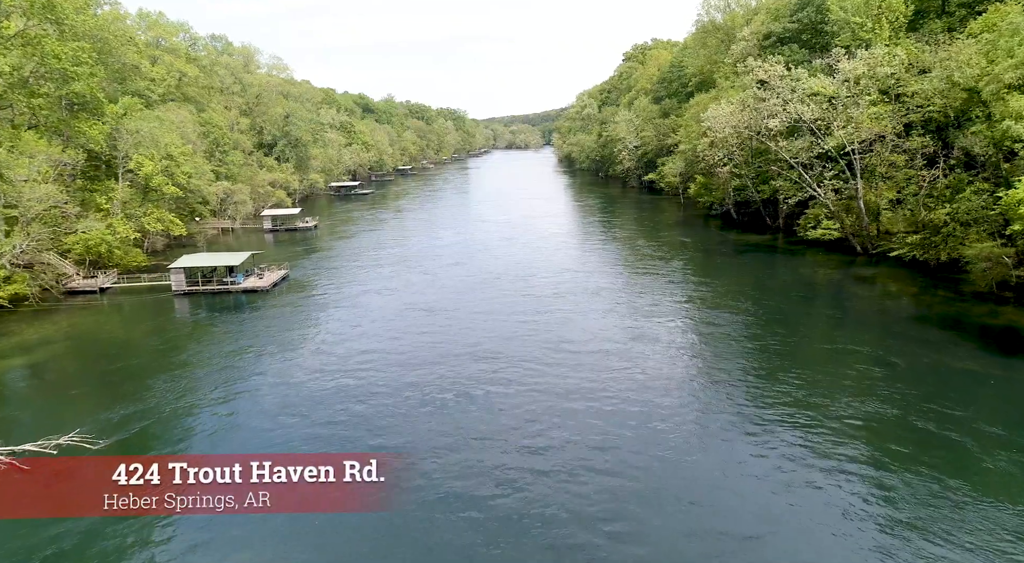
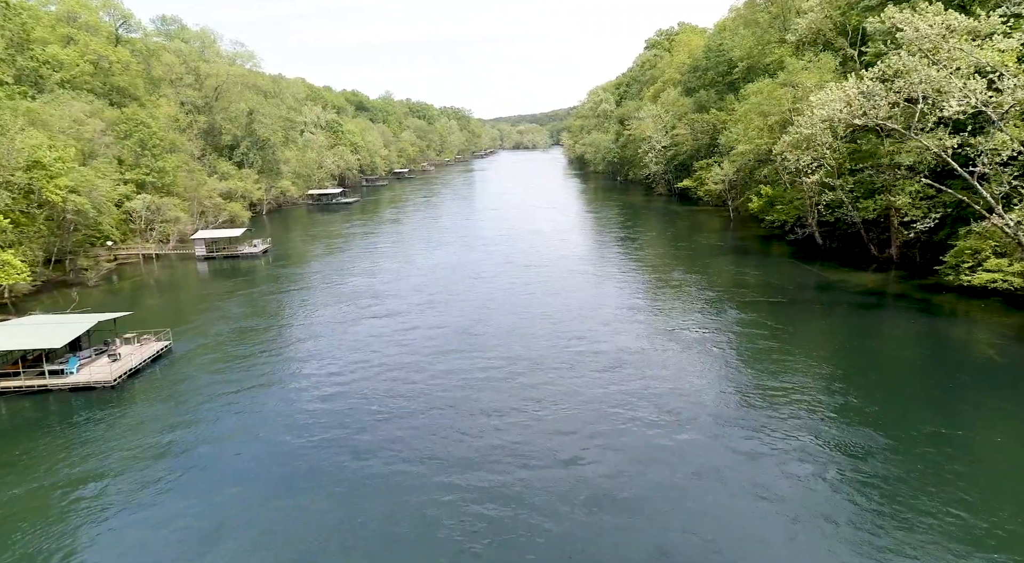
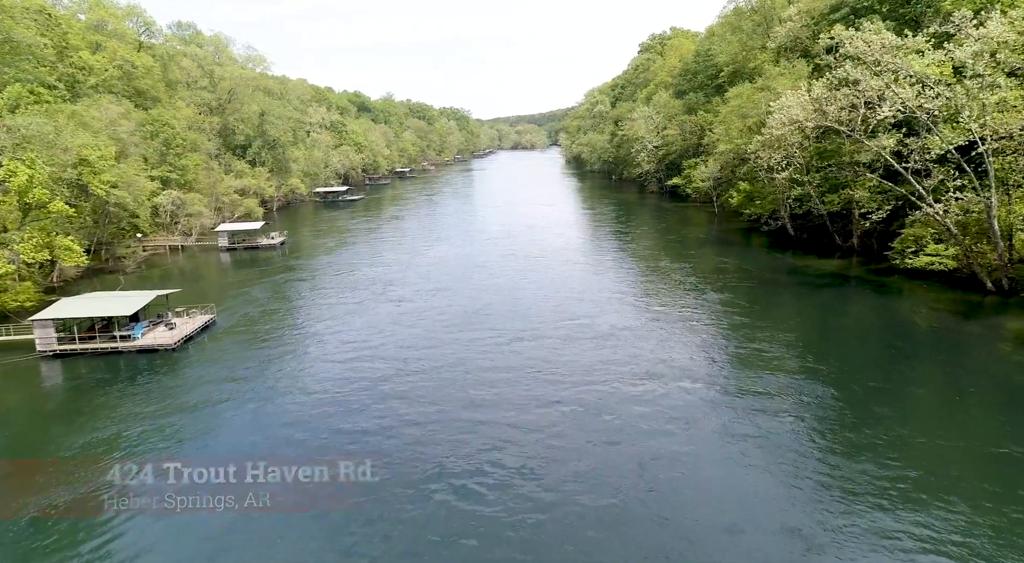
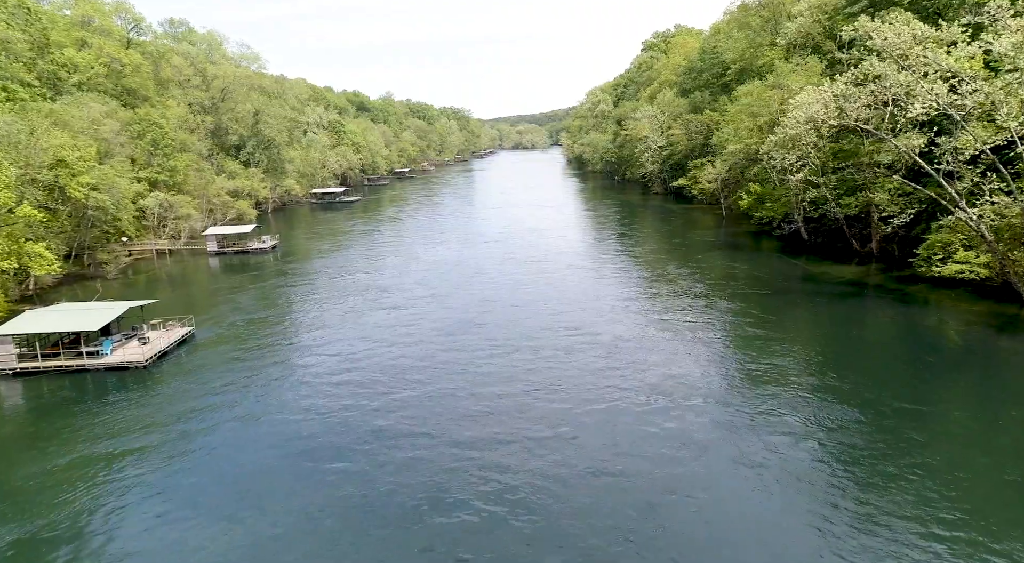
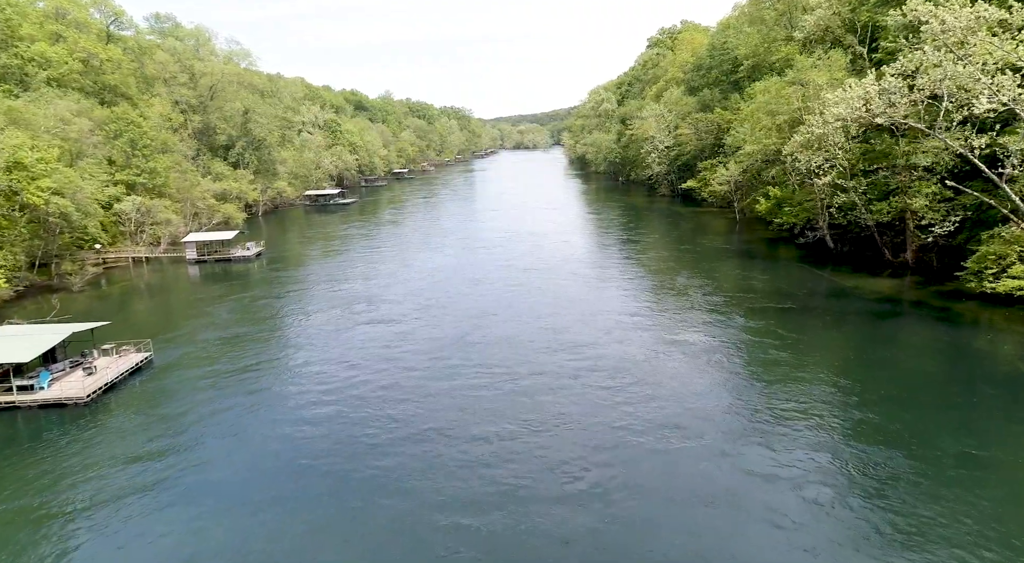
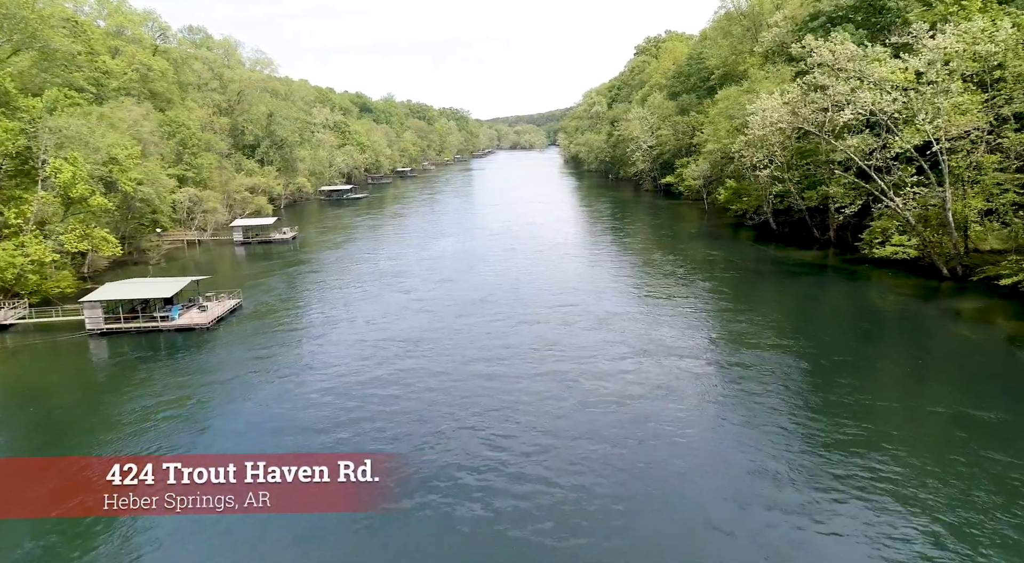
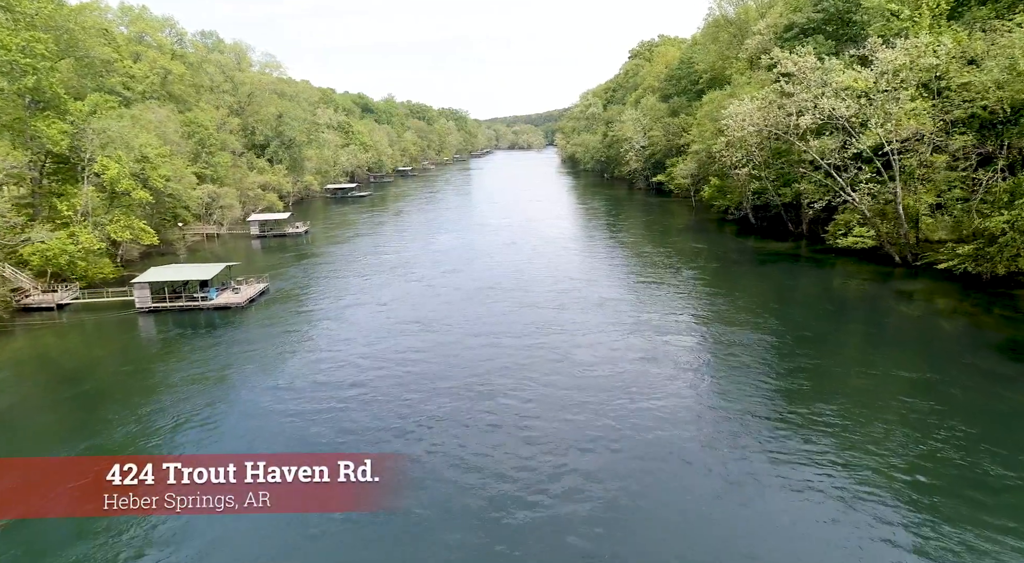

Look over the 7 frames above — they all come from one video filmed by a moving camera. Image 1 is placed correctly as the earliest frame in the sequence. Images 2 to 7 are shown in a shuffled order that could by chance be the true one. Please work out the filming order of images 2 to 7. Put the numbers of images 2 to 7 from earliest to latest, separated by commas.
7, 6, 3, 4, 2, 5
